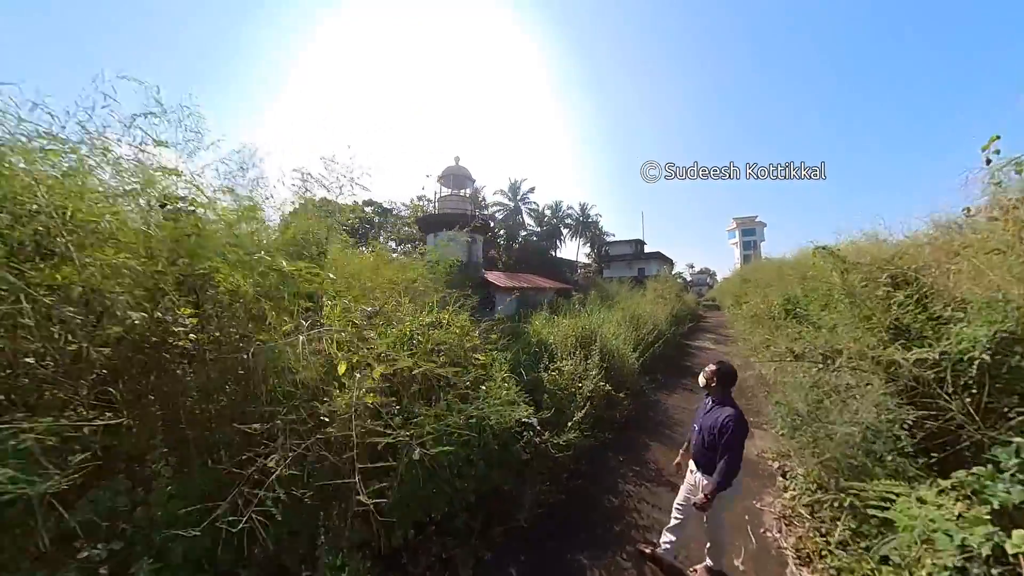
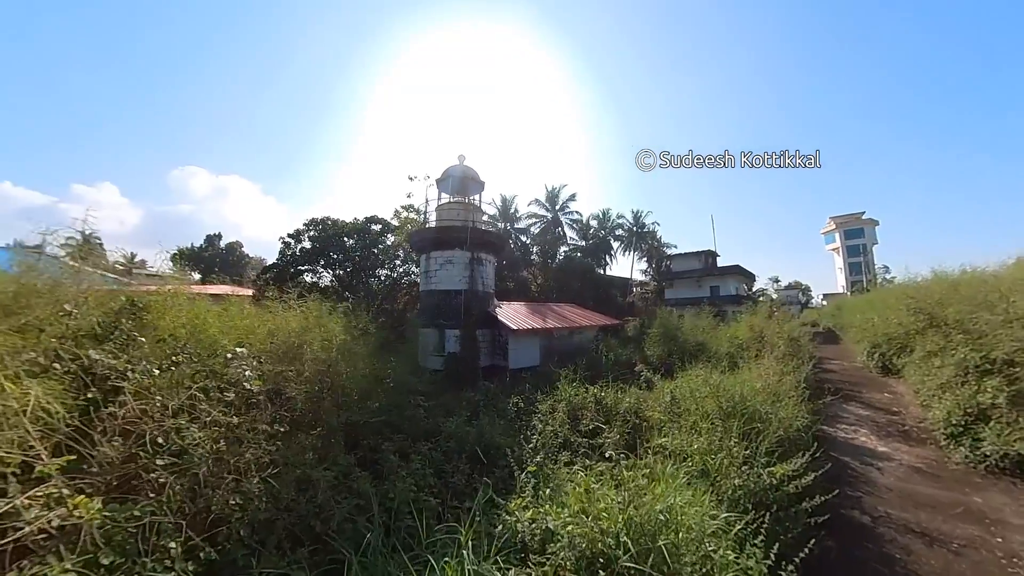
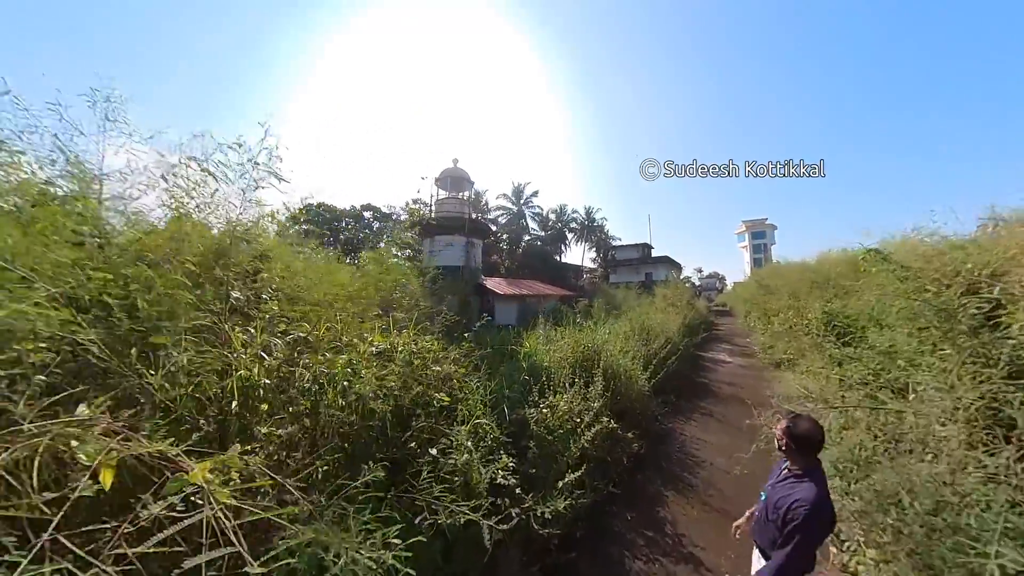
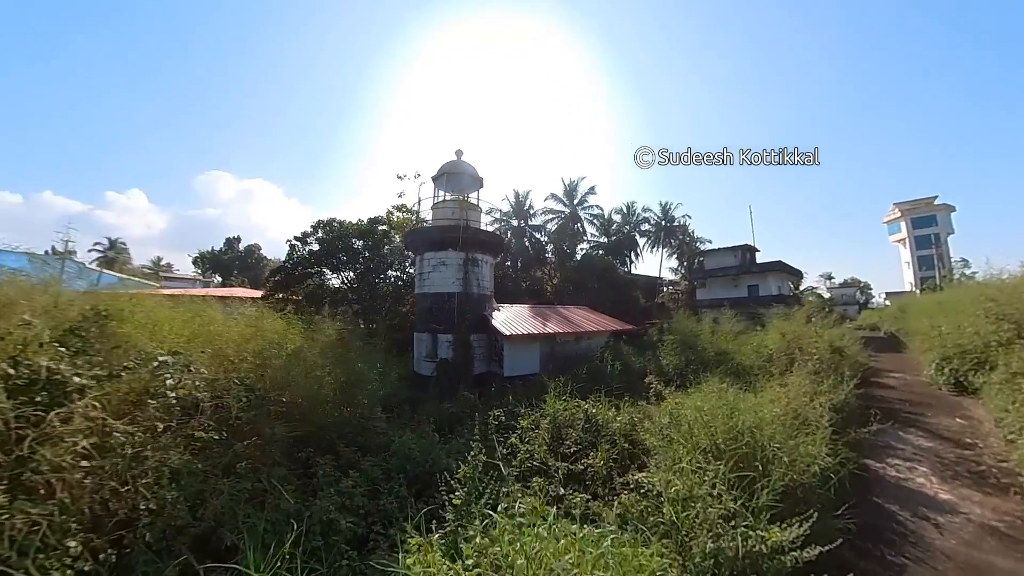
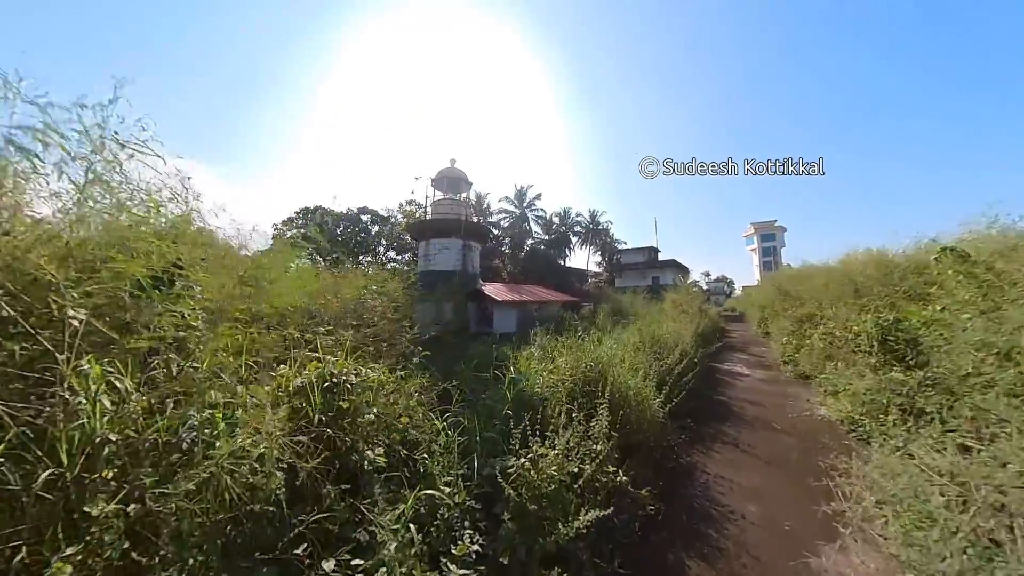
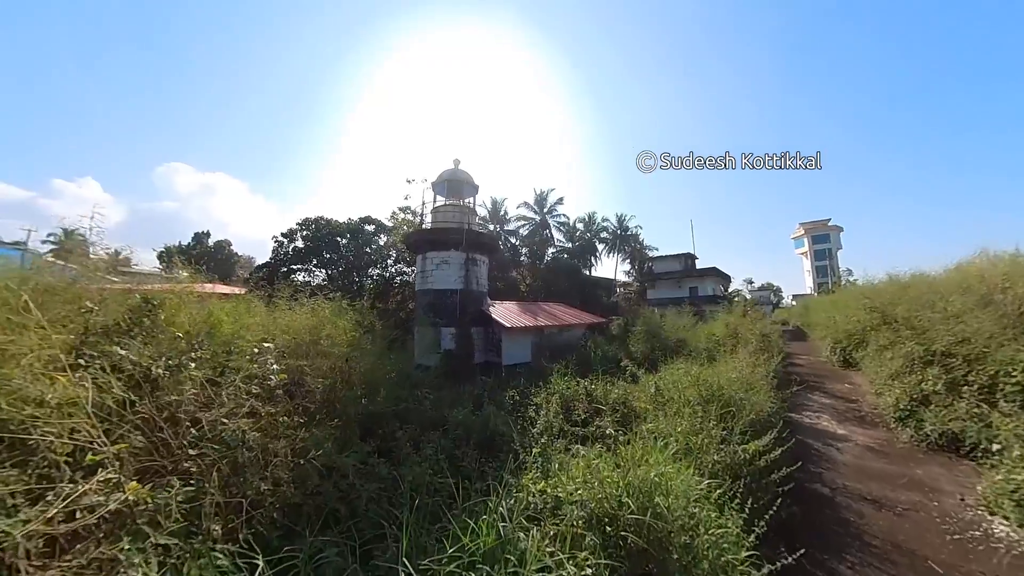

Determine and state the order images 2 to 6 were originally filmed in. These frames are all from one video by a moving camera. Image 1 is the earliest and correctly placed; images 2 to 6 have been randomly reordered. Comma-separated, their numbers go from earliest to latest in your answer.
3, 5, 6, 2, 4
